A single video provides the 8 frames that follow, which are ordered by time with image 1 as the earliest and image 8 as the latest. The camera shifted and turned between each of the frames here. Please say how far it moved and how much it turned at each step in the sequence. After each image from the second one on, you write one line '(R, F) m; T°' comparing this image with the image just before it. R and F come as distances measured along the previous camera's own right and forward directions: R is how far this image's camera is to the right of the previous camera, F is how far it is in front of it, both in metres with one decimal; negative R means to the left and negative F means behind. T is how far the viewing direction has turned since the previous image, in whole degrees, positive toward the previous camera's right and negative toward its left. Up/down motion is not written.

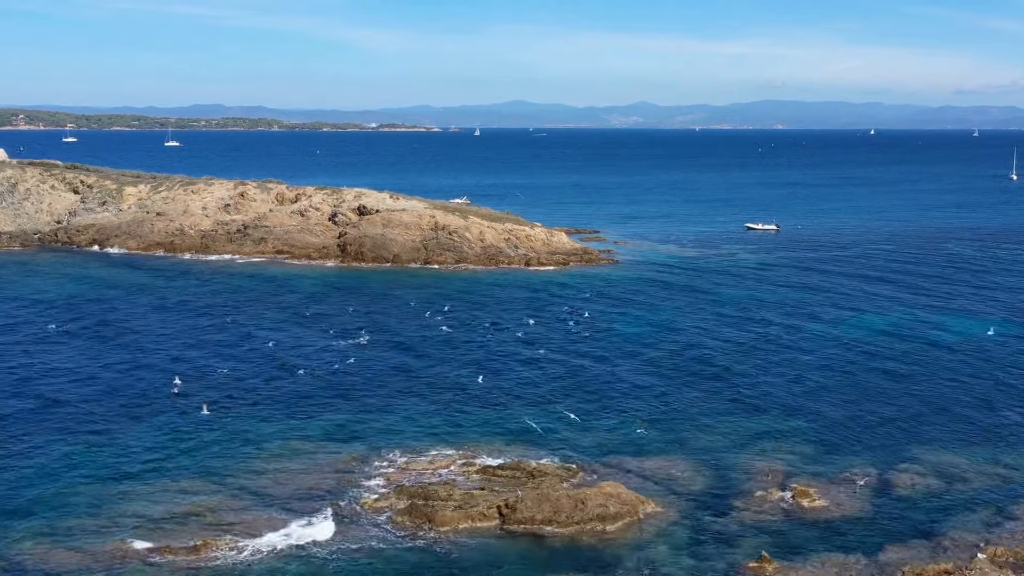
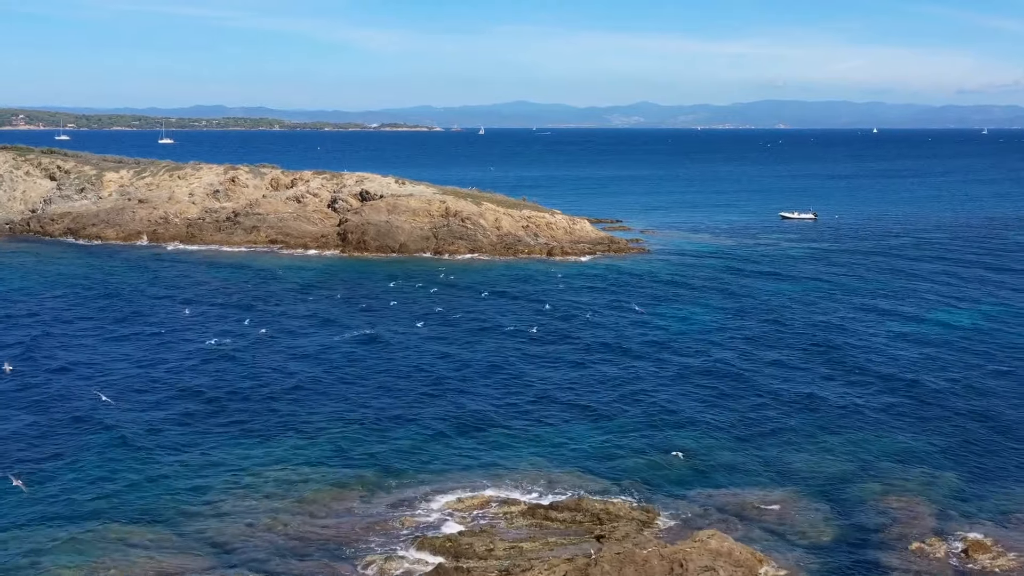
(-1.2, +8.7) m; 0°
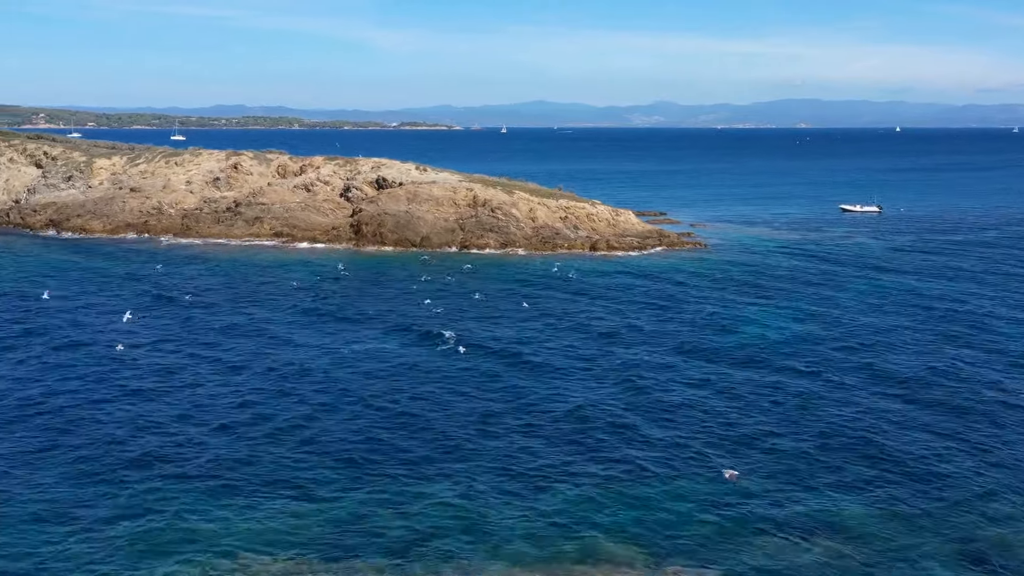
(-1.0, +9.5) m; -1°
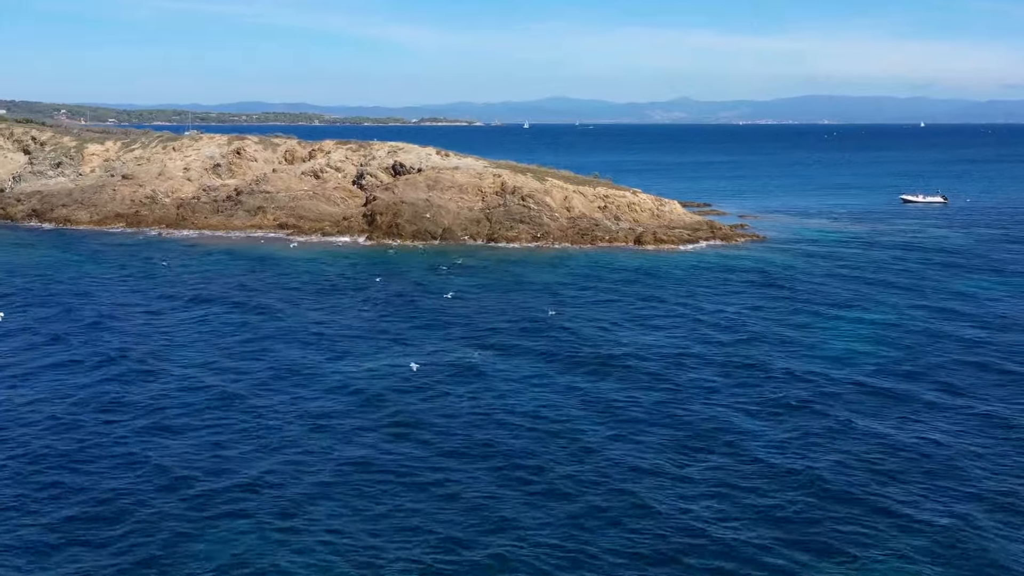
(-0.7, +7.7) m; -1°
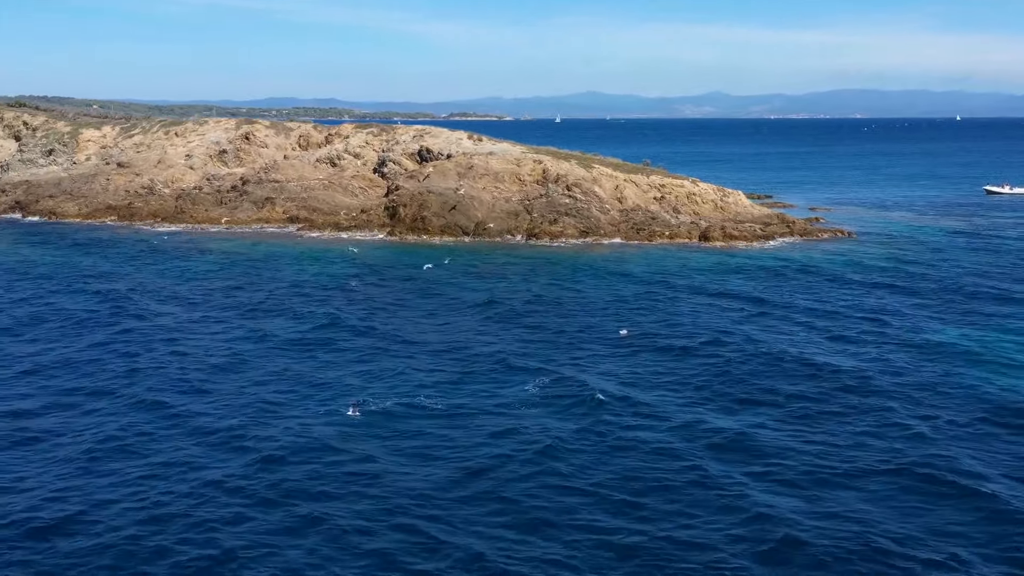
(-0.6, +7.9) m; -1°
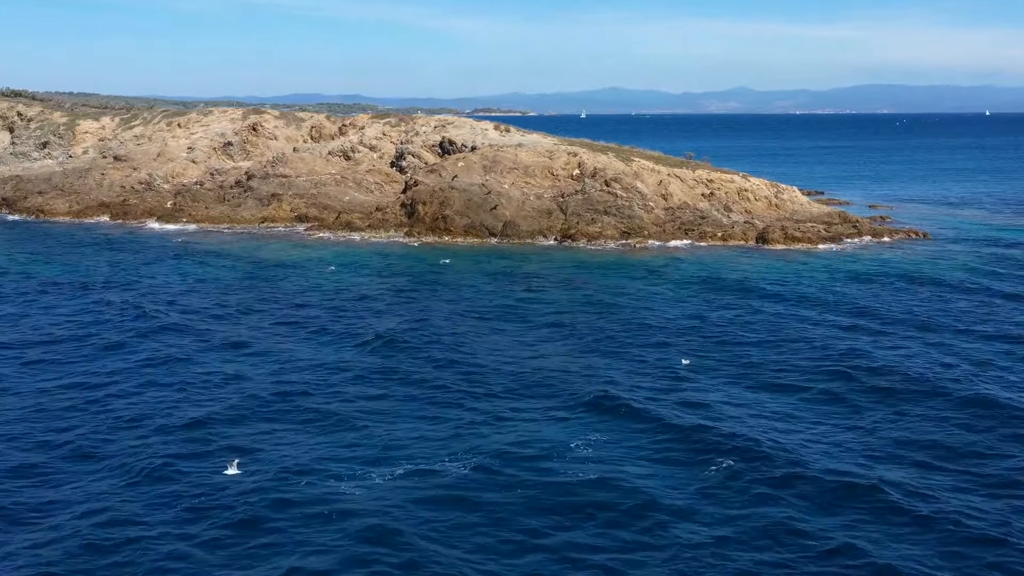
(-0.3, +5.4) m; -1°
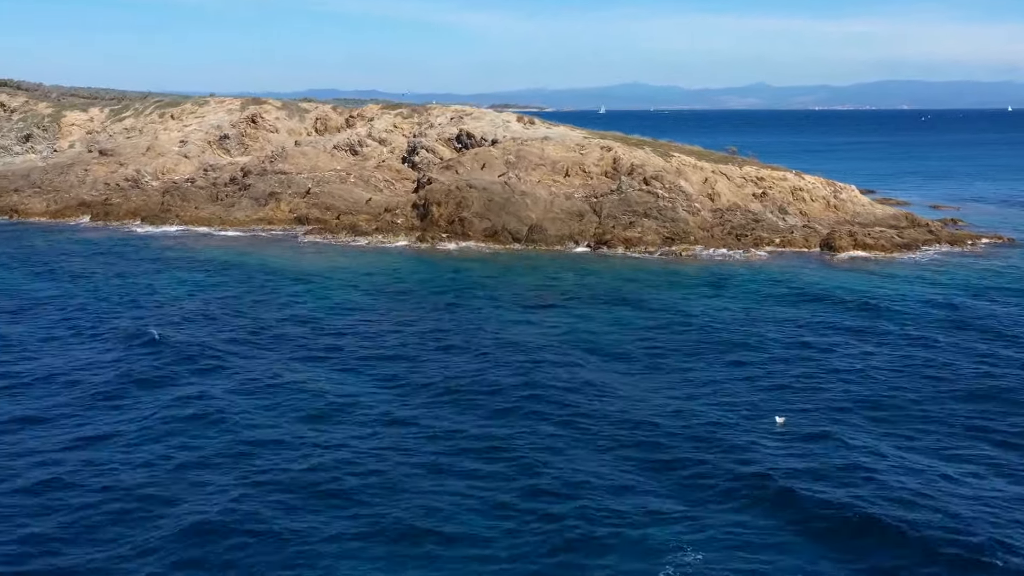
(-0.3, +5.5) m; -1°
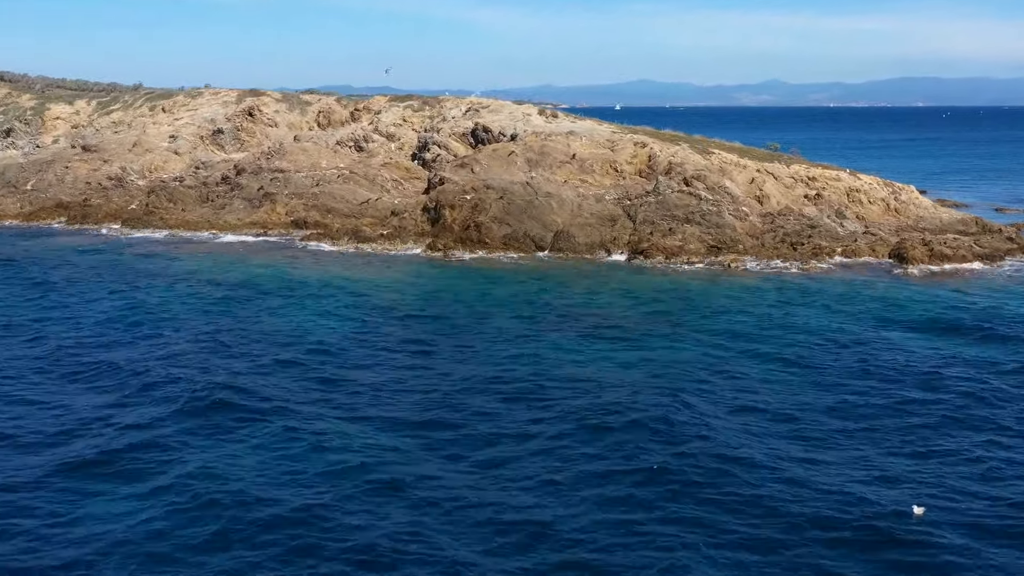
(-0.3, +4.7) m; -1°
